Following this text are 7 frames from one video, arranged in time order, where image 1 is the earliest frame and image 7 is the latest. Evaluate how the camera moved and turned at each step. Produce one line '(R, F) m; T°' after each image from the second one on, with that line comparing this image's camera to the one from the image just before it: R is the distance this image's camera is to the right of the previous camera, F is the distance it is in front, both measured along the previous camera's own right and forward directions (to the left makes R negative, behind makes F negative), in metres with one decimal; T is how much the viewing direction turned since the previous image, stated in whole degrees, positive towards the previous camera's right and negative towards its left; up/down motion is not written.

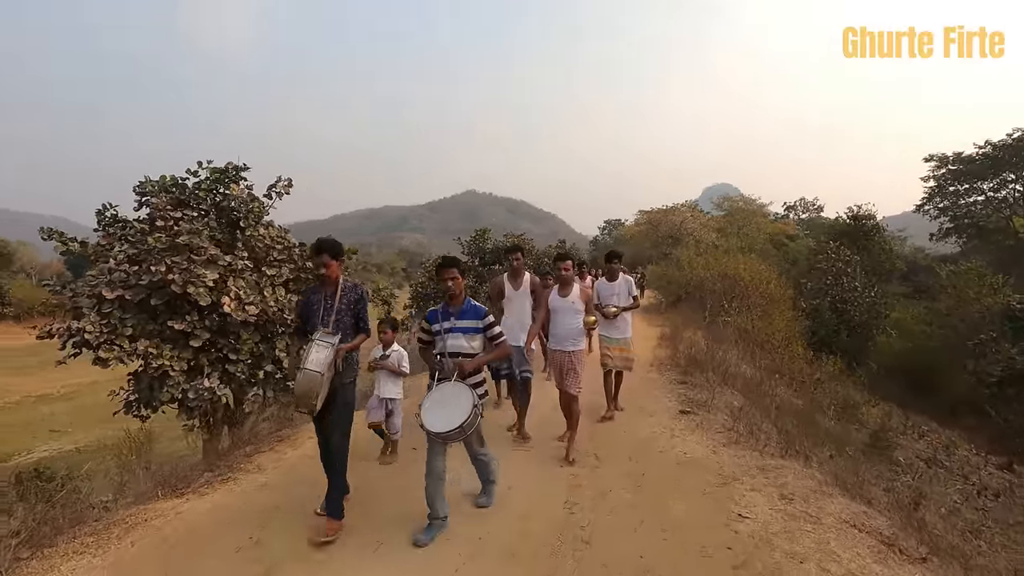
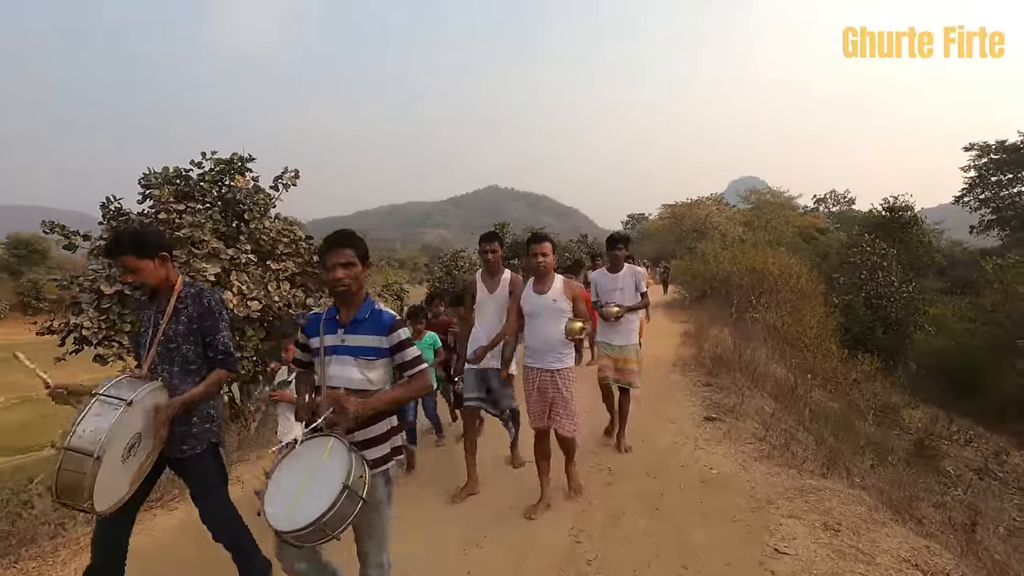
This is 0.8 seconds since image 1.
(+0.1, +0.5) m; -2°
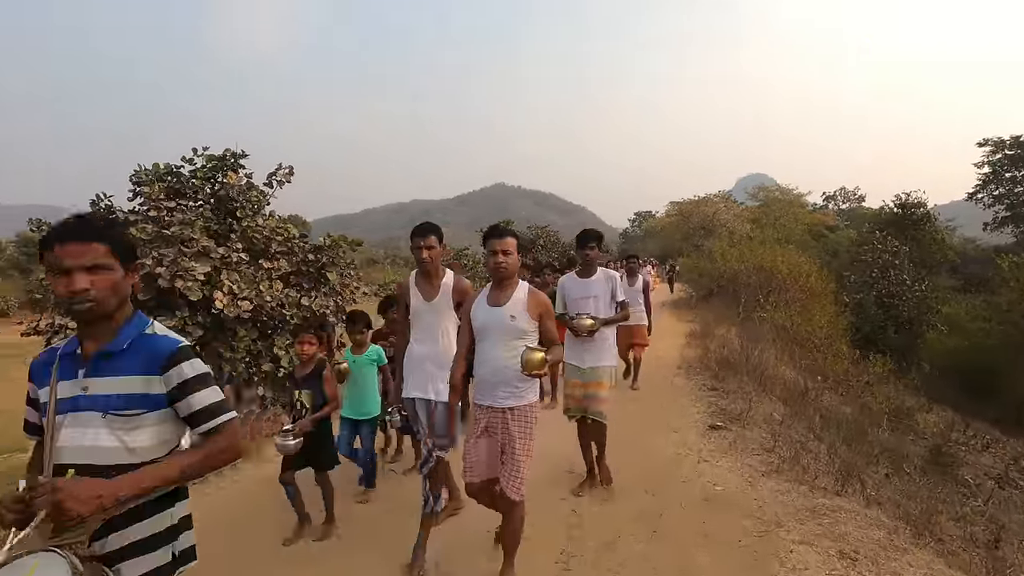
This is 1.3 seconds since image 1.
(+0.1, +0.3) m; -1°
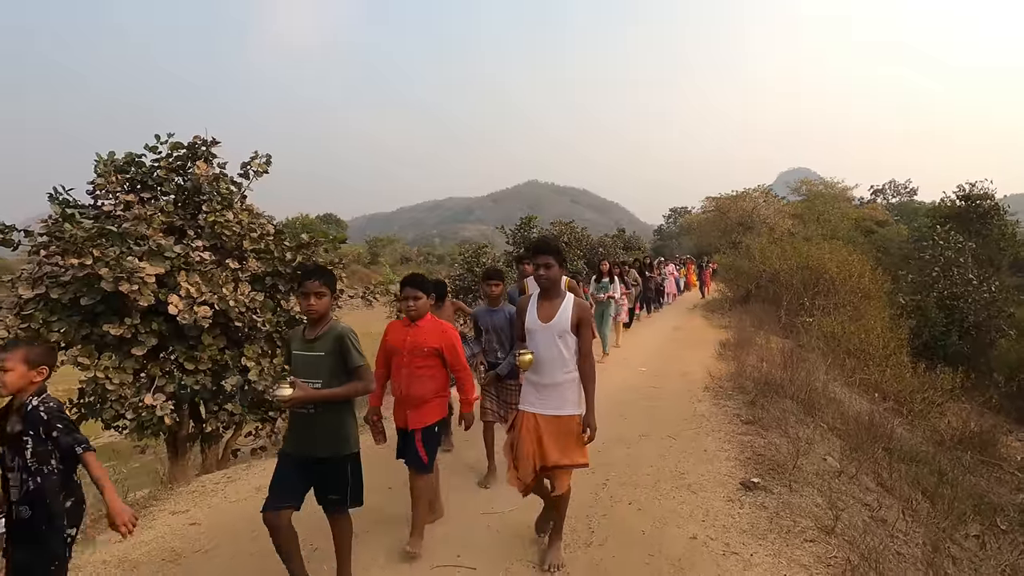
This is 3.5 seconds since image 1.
(+0.5, +1.3) m; -3°
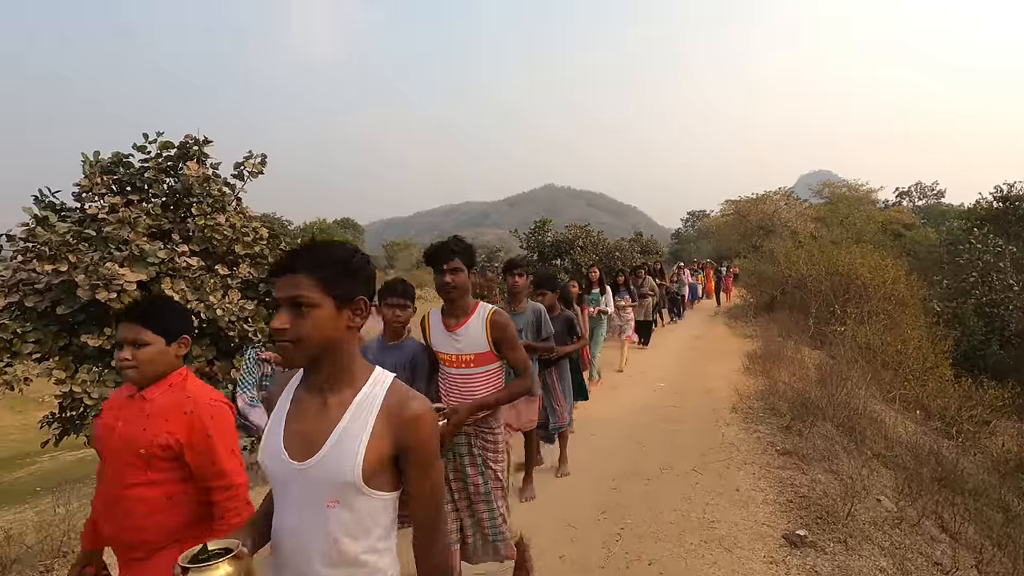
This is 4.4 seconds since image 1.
(+0.1, +0.6) m; -2°
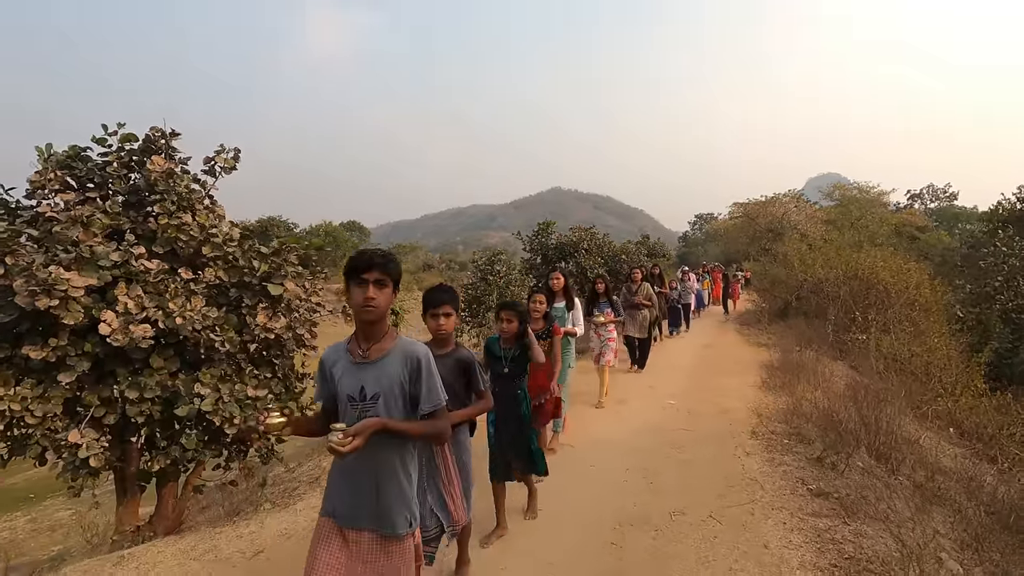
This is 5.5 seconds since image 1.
(+0.2, +0.7) m; -1°
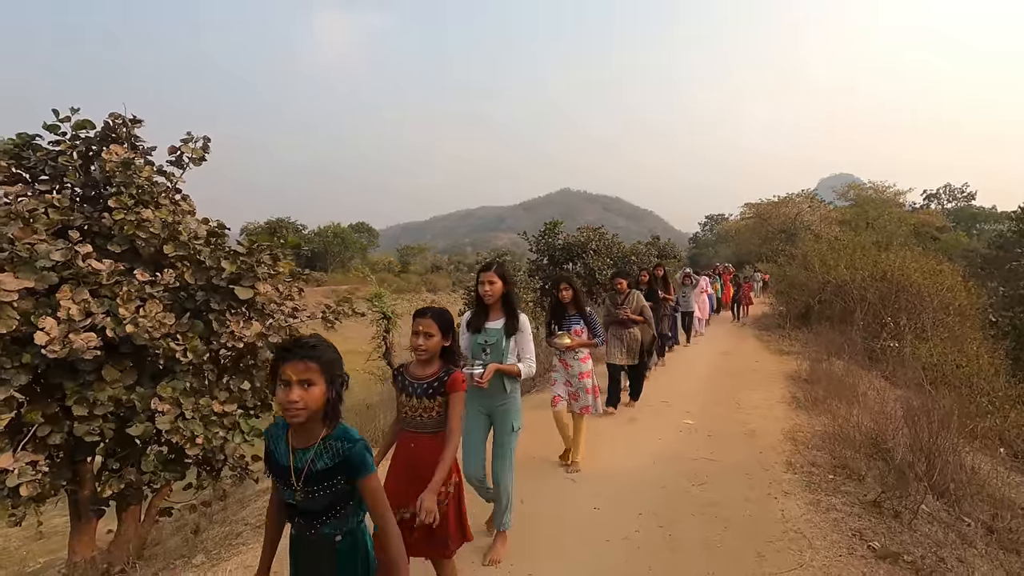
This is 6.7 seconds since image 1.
(+0.1, +0.8) m; -1°
